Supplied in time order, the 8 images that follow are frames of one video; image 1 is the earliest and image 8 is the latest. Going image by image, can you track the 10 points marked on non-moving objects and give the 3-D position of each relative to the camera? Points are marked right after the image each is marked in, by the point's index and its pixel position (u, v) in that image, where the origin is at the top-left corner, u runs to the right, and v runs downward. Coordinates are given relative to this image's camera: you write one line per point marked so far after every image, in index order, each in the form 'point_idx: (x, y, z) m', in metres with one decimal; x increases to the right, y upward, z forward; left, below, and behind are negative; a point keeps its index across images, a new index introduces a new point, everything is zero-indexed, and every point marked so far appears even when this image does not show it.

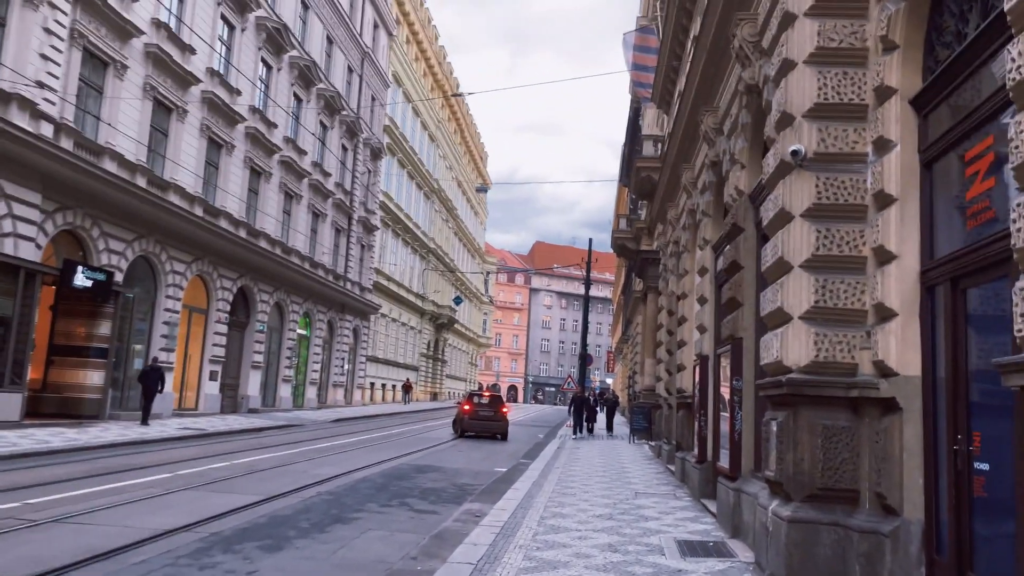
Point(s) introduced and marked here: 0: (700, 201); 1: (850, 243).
0: (+2.8, +1.3, +11.8) m
1: (+2.5, +0.3, +5.9) m
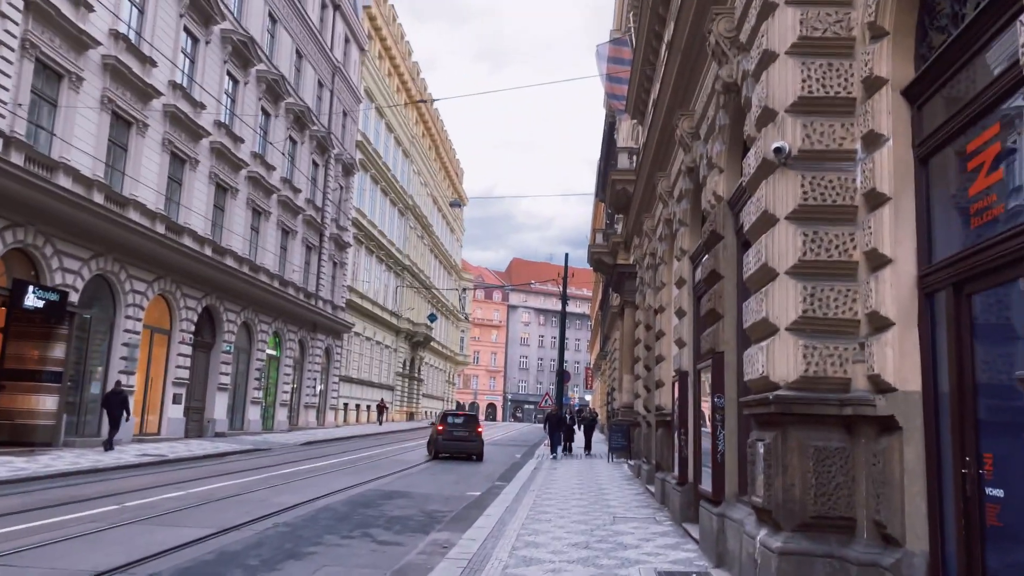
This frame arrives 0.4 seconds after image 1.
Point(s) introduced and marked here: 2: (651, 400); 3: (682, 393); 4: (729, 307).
0: (+2.4, +1.1, +11.4) m
1: (+2.3, +0.3, +5.5) m
2: (+2.7, -2.1, +15.1) m
3: (+2.2, -1.4, +10.1) m
4: (+2.1, -0.2, +7.8) m
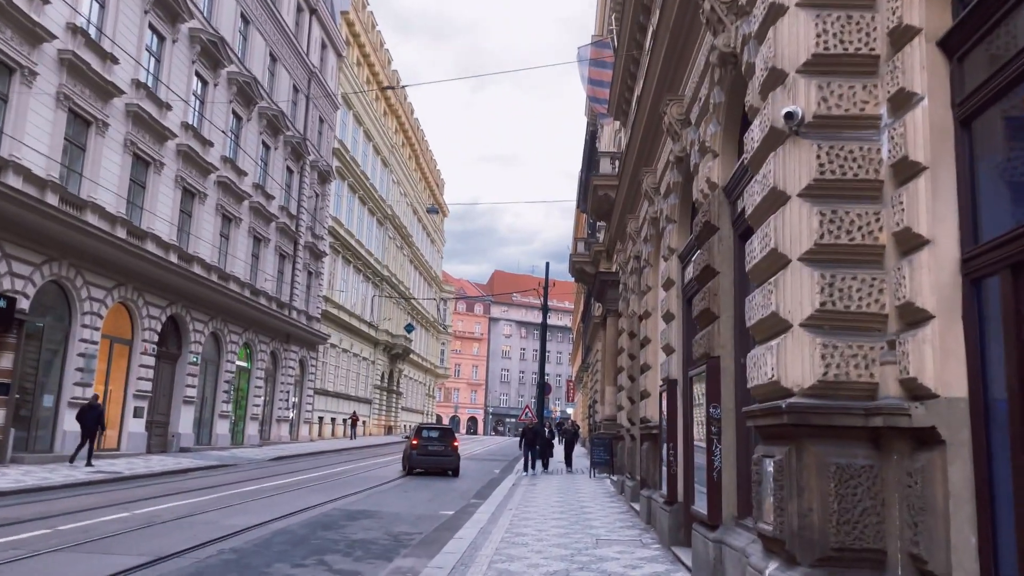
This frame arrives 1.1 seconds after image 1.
0: (+2.0, +1.1, +10.6) m
1: (+2.0, +0.4, +4.6) m
2: (+2.2, -2.2, +14.2) m
3: (+1.9, -1.4, +9.3) m
4: (+1.9, -0.2, +6.9) m
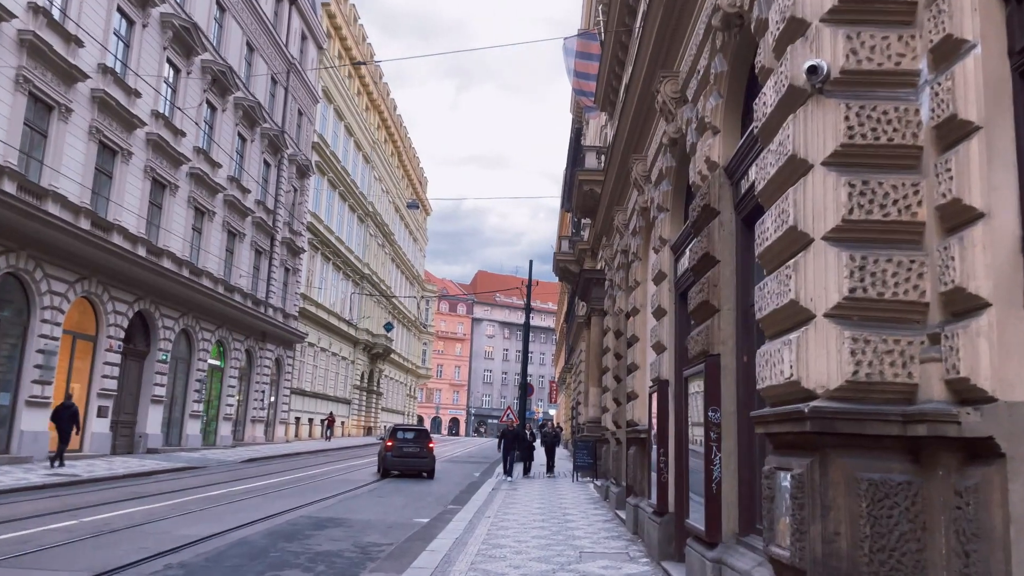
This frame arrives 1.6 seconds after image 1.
0: (+1.8, +1.2, +9.9) m
1: (+1.9, +0.4, +3.9) m
2: (+1.9, -2.2, +13.5) m
3: (+1.6, -1.3, +8.6) m
4: (+1.7, -0.1, +6.2) m
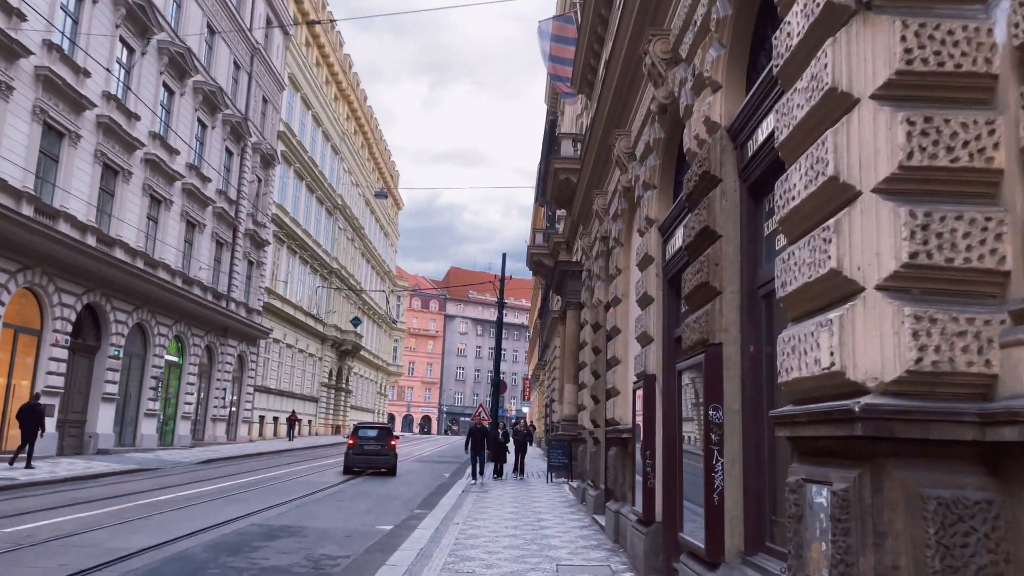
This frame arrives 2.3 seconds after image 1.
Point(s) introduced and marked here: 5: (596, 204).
0: (+1.4, +1.3, +9.0) m
1: (+1.8, +0.6, +3.1) m
2: (+1.4, -2.0, +12.7) m
3: (+1.3, -1.1, +7.7) m
4: (+1.5, +0.1, +5.4) m
5: (+1.3, +1.3, +12.5) m
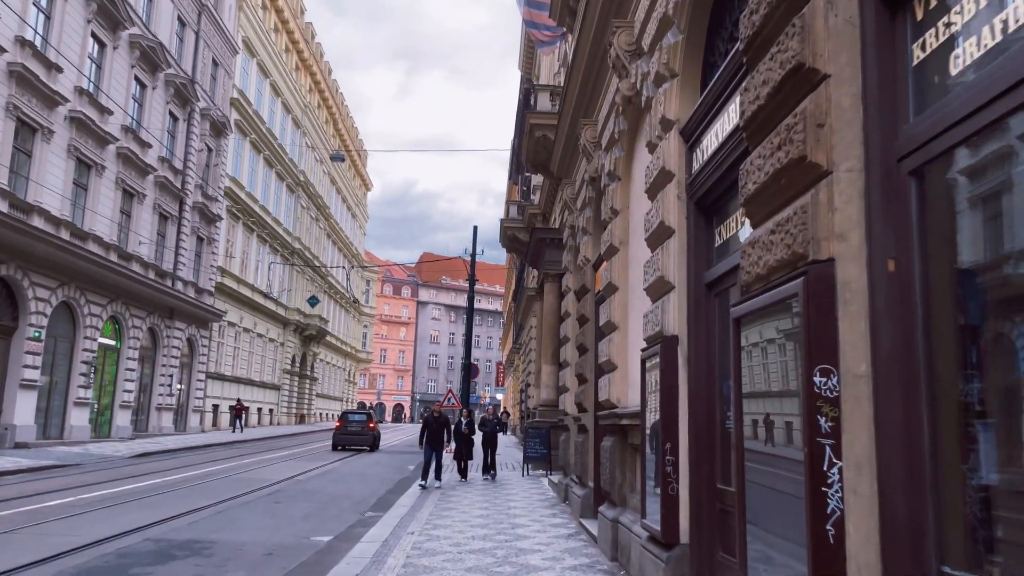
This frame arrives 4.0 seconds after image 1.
0: (+1.1, +1.9, +6.7) m
1: (+1.7, +1.0, +0.8) m
2: (+1.0, -1.4, +10.4) m
3: (+1.1, -0.6, +5.5) m
4: (+1.3, +0.5, +3.1) m
5: (+0.9, +1.9, +10.2) m
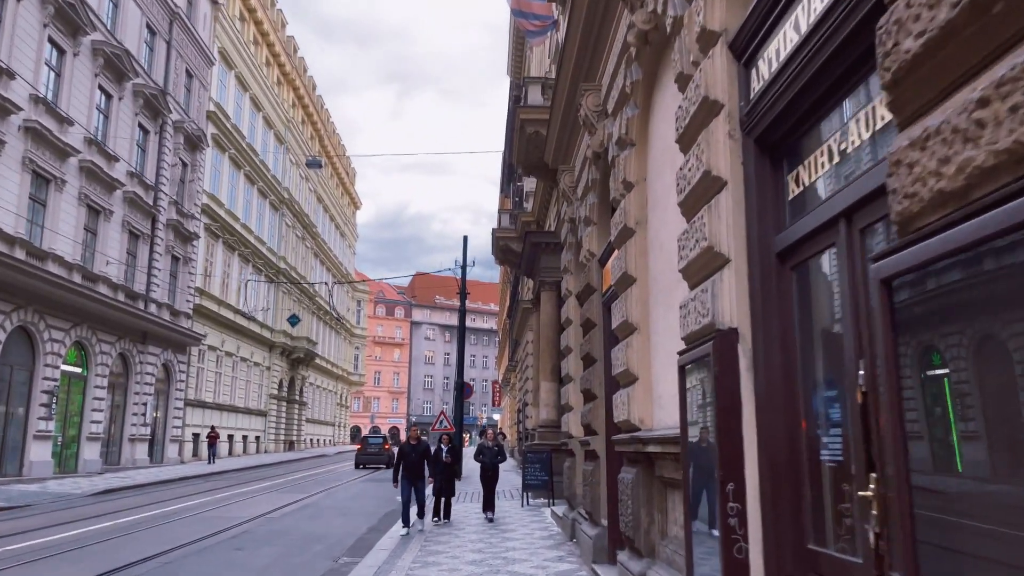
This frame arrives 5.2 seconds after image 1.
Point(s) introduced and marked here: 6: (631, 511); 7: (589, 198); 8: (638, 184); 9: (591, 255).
0: (+1.0, +2.0, +5.1) m
1: (+1.6, +1.3, -0.8) m
2: (+1.0, -1.4, +8.7) m
3: (+1.0, -0.5, +3.8) m
4: (+1.2, +0.7, +1.5) m
5: (+0.8, +1.9, +8.6) m
6: (+1.0, -1.8, +6.3) m
7: (+0.9, +1.0, +9.0) m
8: (+1.0, +0.9, +6.5) m
9: (+0.9, +0.4, +9.0) m
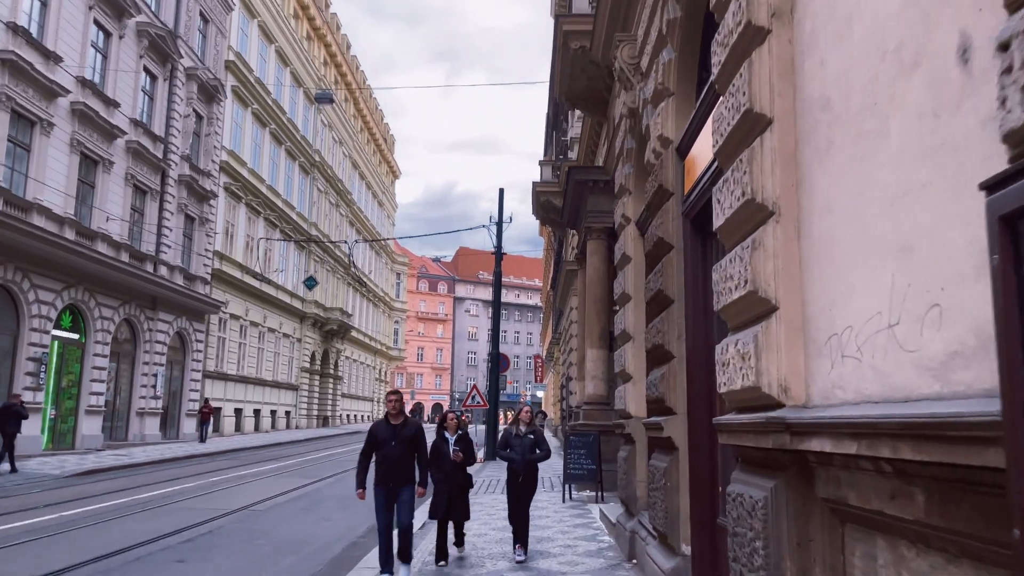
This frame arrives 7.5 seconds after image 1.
0: (+1.1, +2.6, +1.9) m
1: (+1.3, +1.7, -4.0) m
2: (+1.2, -0.7, +5.7) m
3: (+1.0, +0.1, +0.7) m
4: (+1.1, +1.3, -1.7) m
5: (+1.0, +2.6, +5.5) m
6: (+1.1, -1.2, +3.3) m
7: (+1.1, +1.8, +5.9) m
8: (+1.1, +1.5, +3.4) m
9: (+1.1, +1.1, +5.9) m
